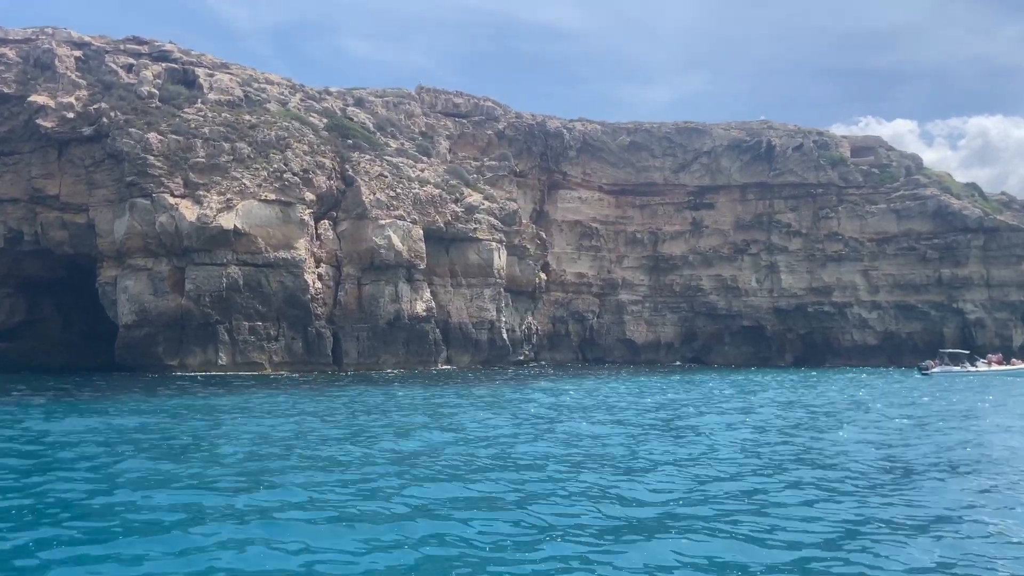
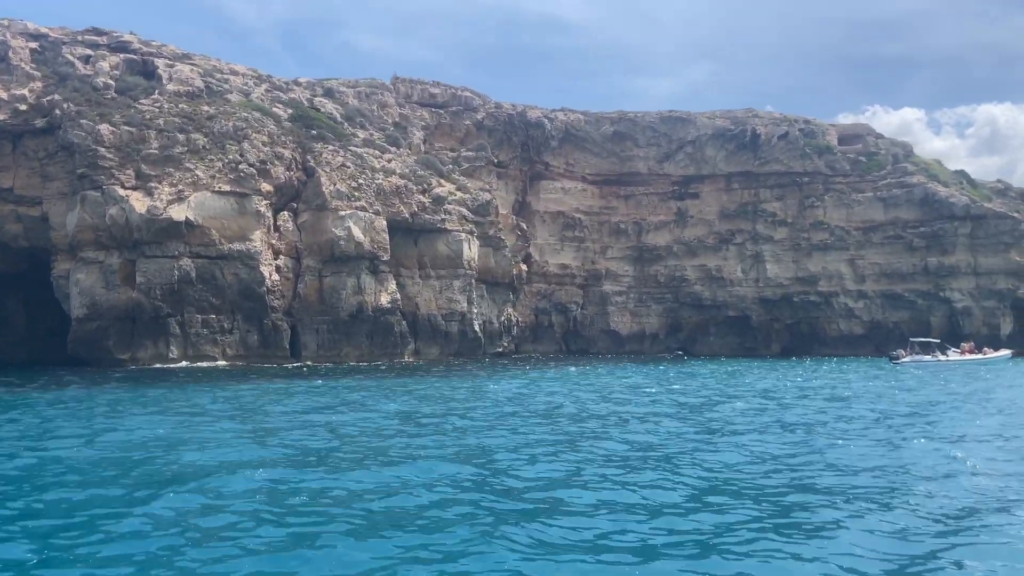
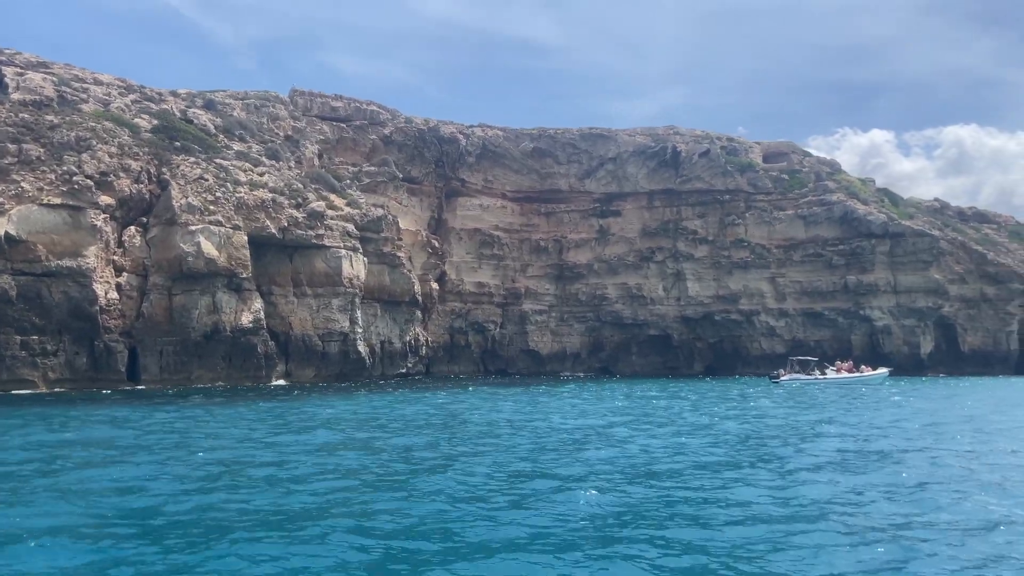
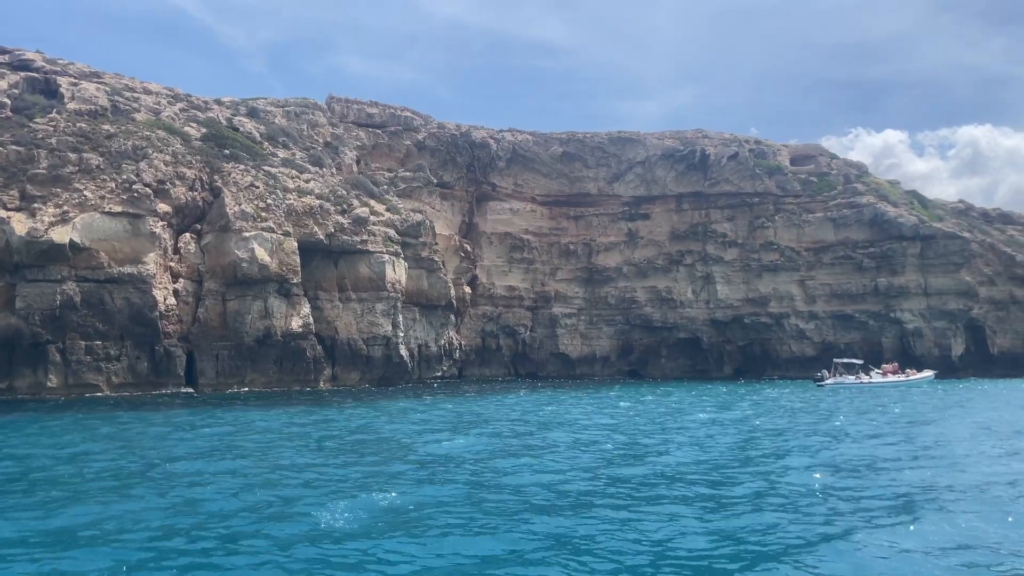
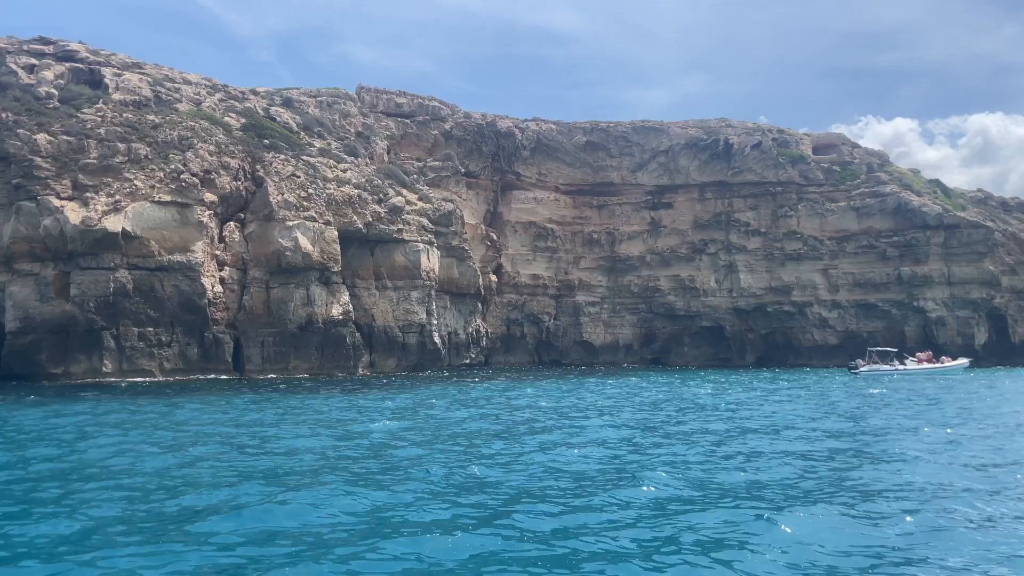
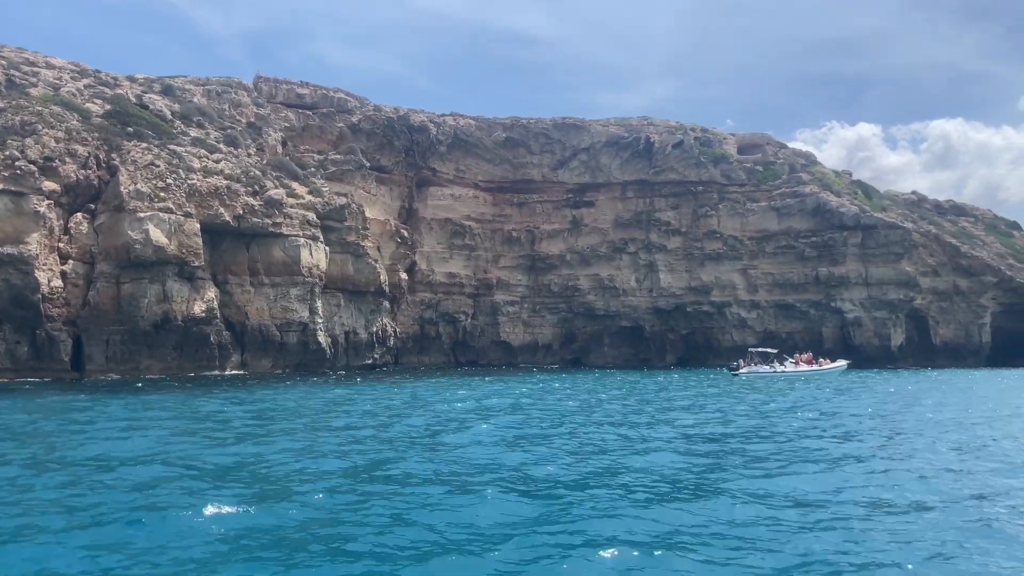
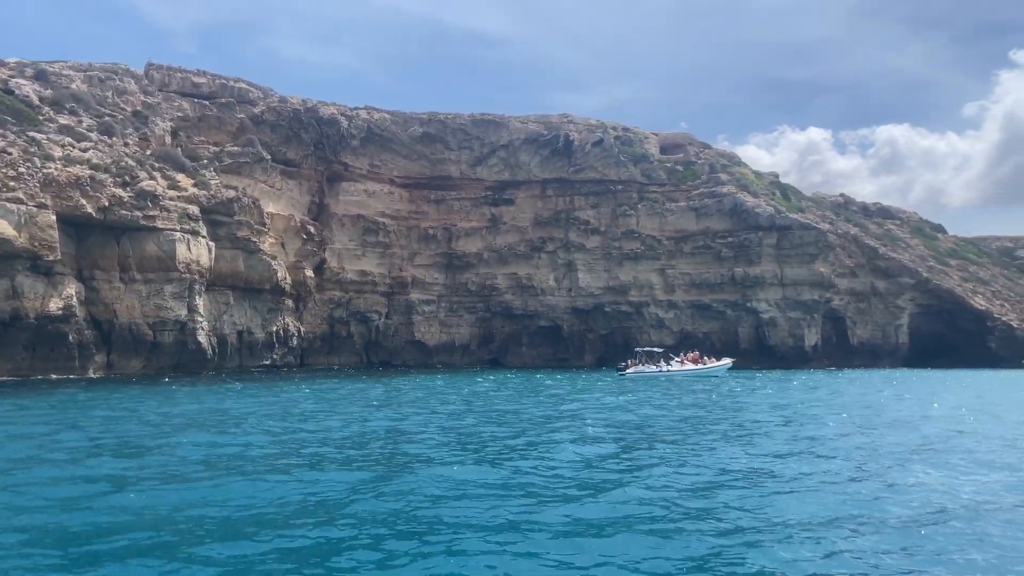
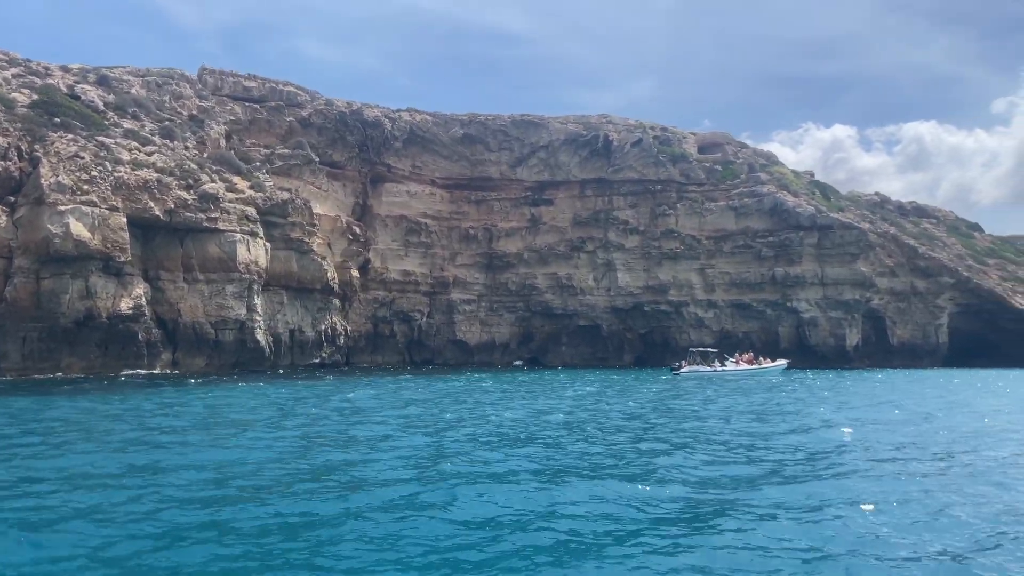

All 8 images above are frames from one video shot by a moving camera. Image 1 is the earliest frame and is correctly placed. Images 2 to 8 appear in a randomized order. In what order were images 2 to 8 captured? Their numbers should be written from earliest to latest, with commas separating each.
2, 5, 4, 3, 6, 8, 7
